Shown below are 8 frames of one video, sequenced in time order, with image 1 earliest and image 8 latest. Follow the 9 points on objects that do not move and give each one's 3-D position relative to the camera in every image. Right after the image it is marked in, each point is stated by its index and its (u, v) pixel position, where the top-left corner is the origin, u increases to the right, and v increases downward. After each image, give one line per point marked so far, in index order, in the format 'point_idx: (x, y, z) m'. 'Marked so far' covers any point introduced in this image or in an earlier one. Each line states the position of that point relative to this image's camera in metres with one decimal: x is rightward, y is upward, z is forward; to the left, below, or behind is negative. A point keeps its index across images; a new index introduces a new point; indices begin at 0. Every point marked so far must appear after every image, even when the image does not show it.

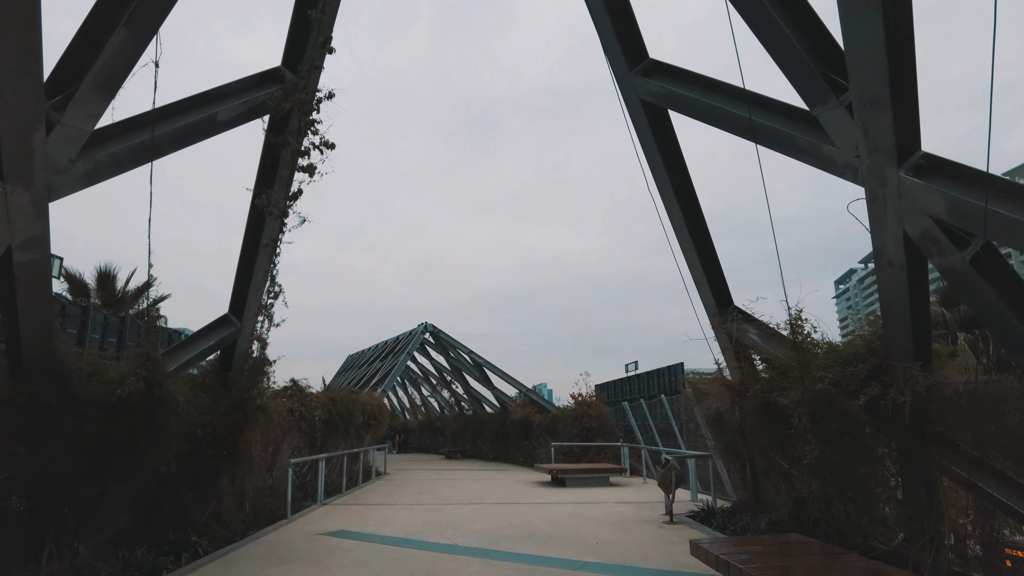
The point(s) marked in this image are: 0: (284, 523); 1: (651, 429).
0: (-2.6, -2.7, +7.4) m
1: (+2.7, -2.8, +12.8) m
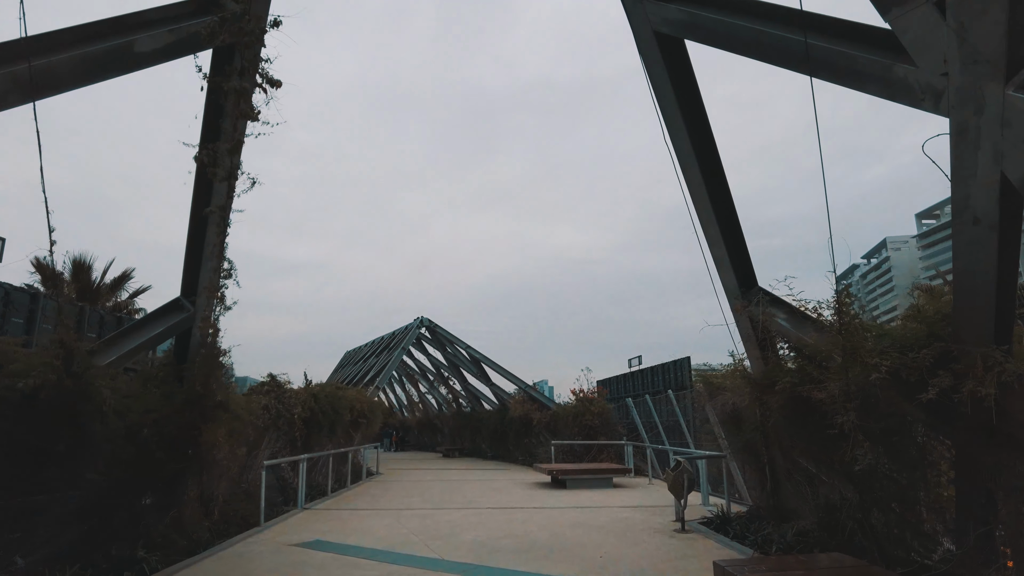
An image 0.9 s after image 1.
0: (-2.7, -2.5, +6.8) m
1: (+2.7, -2.6, +12.1) m
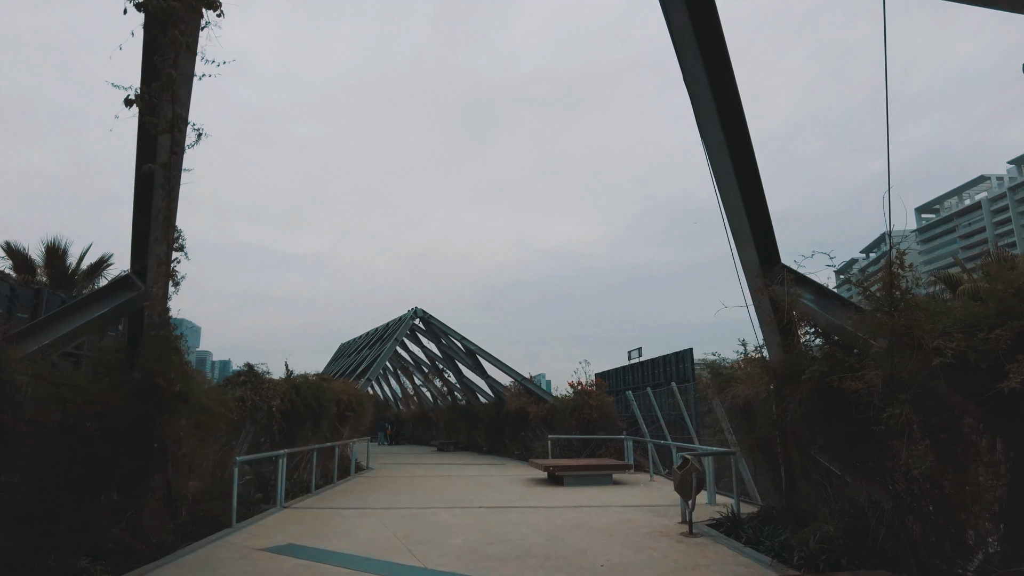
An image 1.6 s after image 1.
0: (-2.7, -2.4, +6.2) m
1: (+2.6, -2.4, +11.6) m
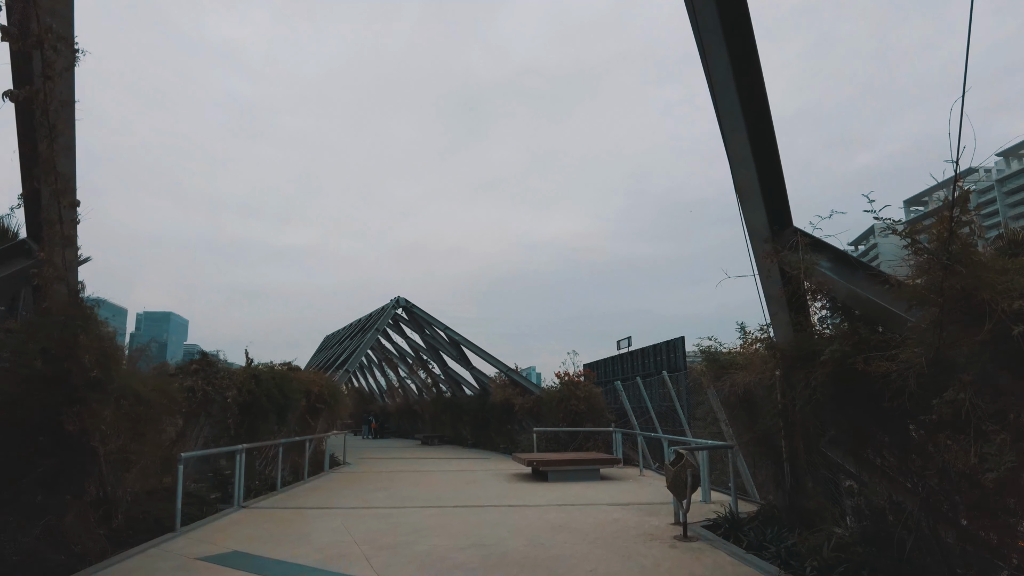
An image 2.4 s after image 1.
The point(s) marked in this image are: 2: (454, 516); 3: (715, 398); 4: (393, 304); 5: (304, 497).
0: (-2.9, -2.2, +5.6) m
1: (+2.3, -2.1, +11.0) m
2: (-0.6, -2.3, +6.6) m
3: (+2.2, -1.2, +7.2) m
4: (-3.5, -0.5, +19.3) m
5: (-2.6, -2.6, +8.0) m
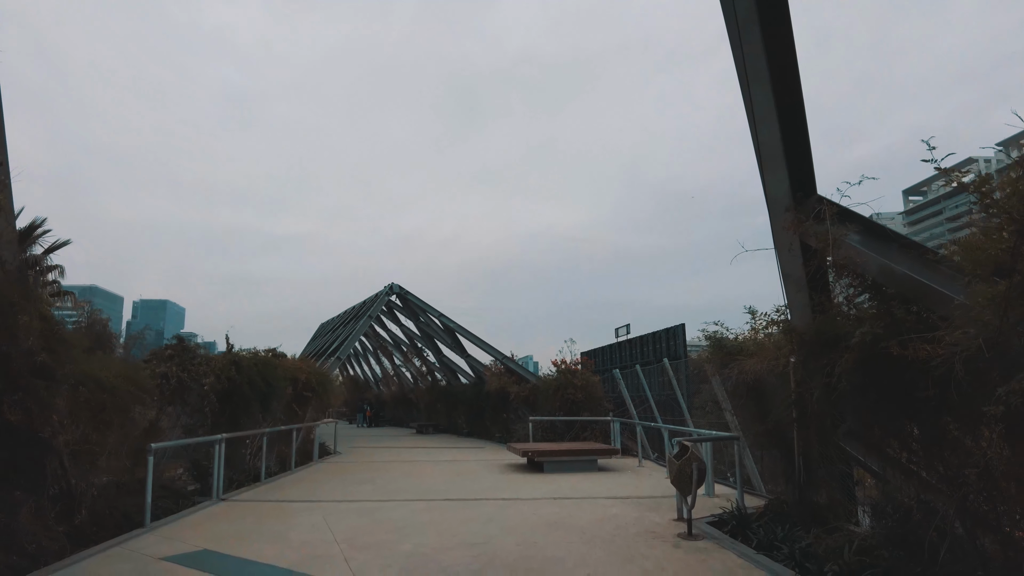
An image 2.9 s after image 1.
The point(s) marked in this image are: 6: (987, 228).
0: (-3.0, -2.0, +5.2) m
1: (+2.2, -1.9, +10.6) m
2: (-0.7, -2.1, +6.2) m
3: (+2.2, -1.0, +6.8) m
4: (-3.6, -0.1, +18.8) m
5: (-2.7, -2.4, +7.7) m
6: (+1.8, +0.2, +2.5) m
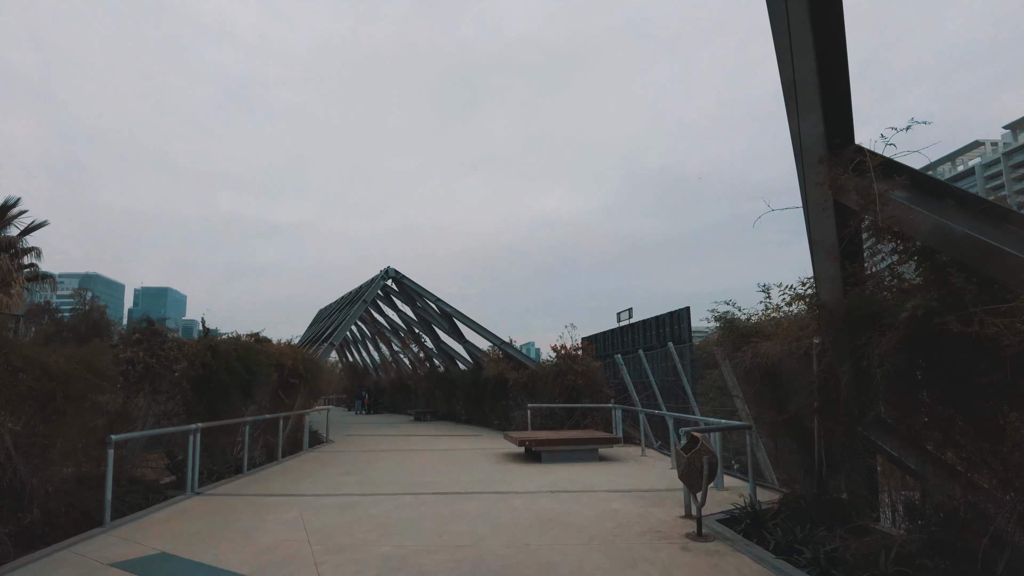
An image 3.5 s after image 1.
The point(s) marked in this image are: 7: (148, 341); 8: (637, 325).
0: (-3.1, -1.8, +4.8) m
1: (+2.2, -1.6, +10.2) m
2: (-0.7, -1.9, +5.8) m
3: (+2.1, -0.8, +6.3) m
4: (-3.7, +0.4, +18.4) m
5: (-2.7, -2.2, +7.2) m
6: (+1.8, +0.3, +2.0) m
7: (-3.5, -0.5, +6.3) m
8: (+2.6, -0.8, +13.5) m
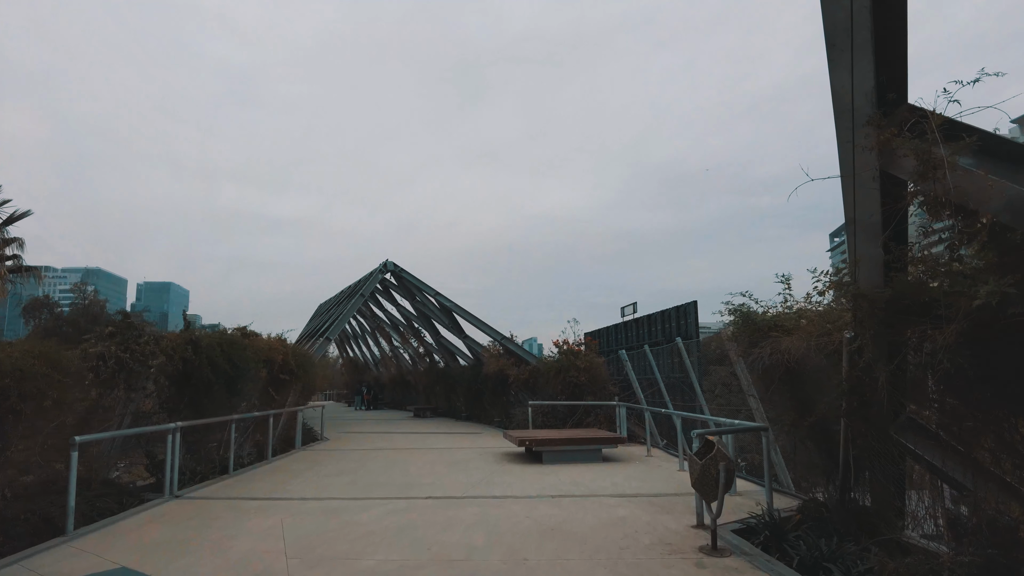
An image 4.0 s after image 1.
0: (-3.1, -1.7, +4.4) m
1: (+2.2, -1.5, +9.8) m
2: (-0.7, -1.9, +5.4) m
3: (+2.1, -0.7, +5.9) m
4: (-3.6, +0.6, +18.0) m
5: (-2.7, -2.1, +6.9) m
6: (+1.7, +0.4, +1.6) m
7: (-3.5, -0.4, +5.9) m
8: (+2.6, -0.6, +13.1) m
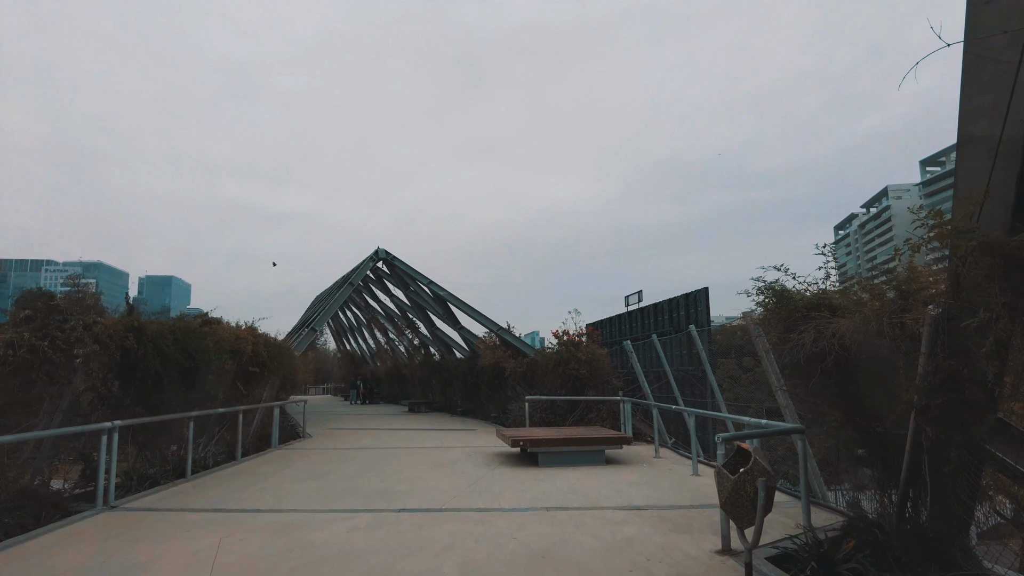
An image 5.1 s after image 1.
0: (-3.2, -1.6, +3.5) m
1: (+2.1, -1.2, +8.9) m
2: (-0.8, -1.7, +4.5) m
3: (+2.0, -0.5, +5.0) m
4: (-3.7, +0.9, +17.1) m
5: (-2.8, -1.9, +6.0) m
6: (+1.6, +0.5, +0.7) m
7: (-3.6, -0.2, +5.0) m
8: (+2.6, -0.4, +12.3) m
